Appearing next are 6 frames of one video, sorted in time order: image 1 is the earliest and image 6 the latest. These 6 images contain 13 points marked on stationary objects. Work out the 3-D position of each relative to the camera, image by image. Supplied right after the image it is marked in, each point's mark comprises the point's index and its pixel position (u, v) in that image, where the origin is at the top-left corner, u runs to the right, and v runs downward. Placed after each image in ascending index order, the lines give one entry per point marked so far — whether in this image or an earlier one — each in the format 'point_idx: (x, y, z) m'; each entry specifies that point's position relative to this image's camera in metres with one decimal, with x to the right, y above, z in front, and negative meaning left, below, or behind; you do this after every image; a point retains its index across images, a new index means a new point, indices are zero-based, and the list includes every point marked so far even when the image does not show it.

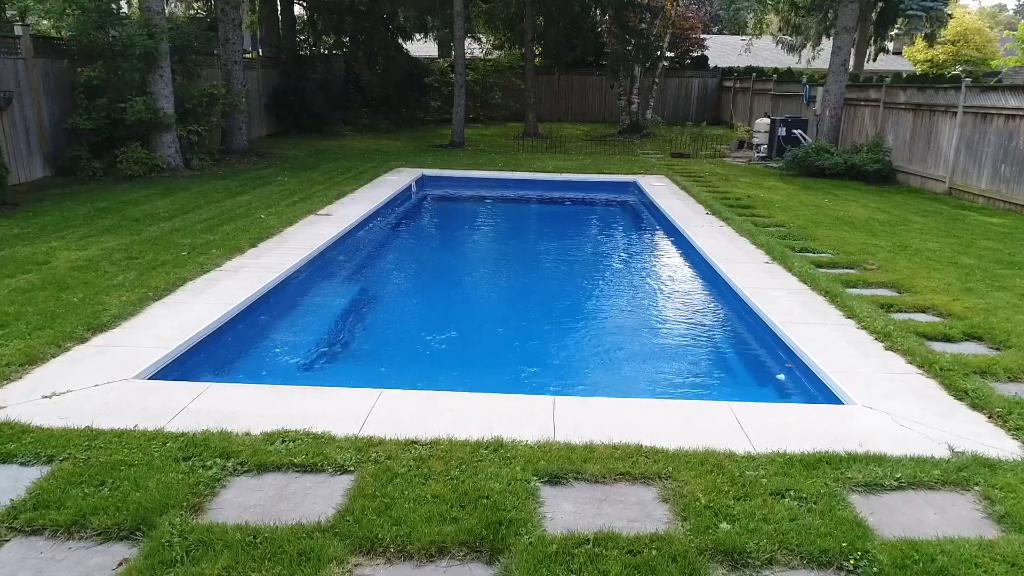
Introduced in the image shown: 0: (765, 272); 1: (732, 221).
0: (+1.7, +0.1, +5.5) m
1: (+2.1, +0.6, +7.5) m
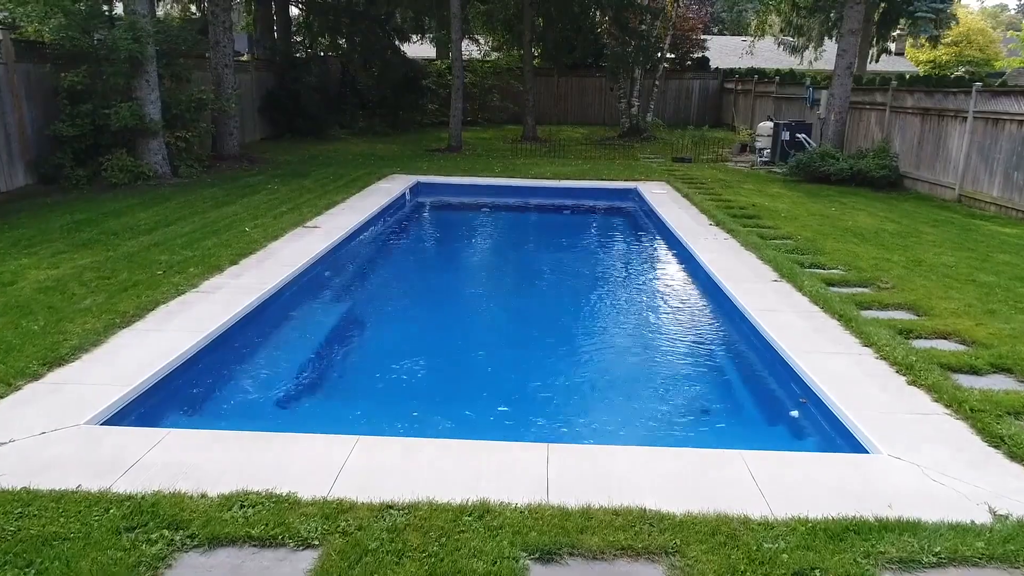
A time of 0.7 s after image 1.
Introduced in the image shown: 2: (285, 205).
0: (+1.7, 0.0, +5.2) m
1: (+2.0, +0.5, +7.2) m
2: (-2.3, +0.9, +8.2) m
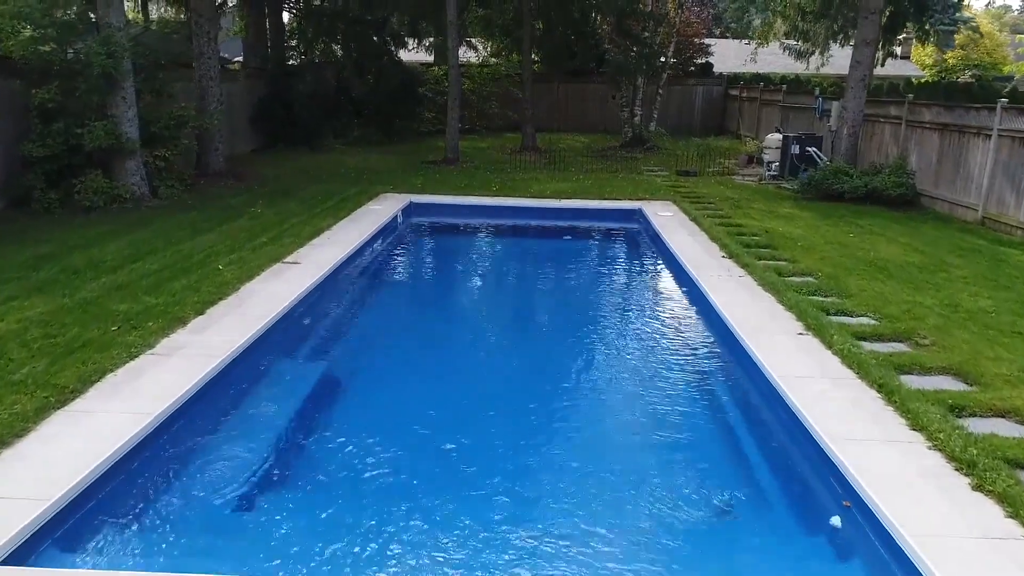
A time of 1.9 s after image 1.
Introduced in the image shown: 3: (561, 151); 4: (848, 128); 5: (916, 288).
0: (+1.7, -0.4, +4.7) m
1: (+2.0, +0.2, +6.6) m
2: (-2.4, +0.5, +7.7) m
3: (+1.1, +3.0, +17.4) m
4: (+5.0, +2.4, +12.0) m
5: (+3.1, 0.0, +6.1) m
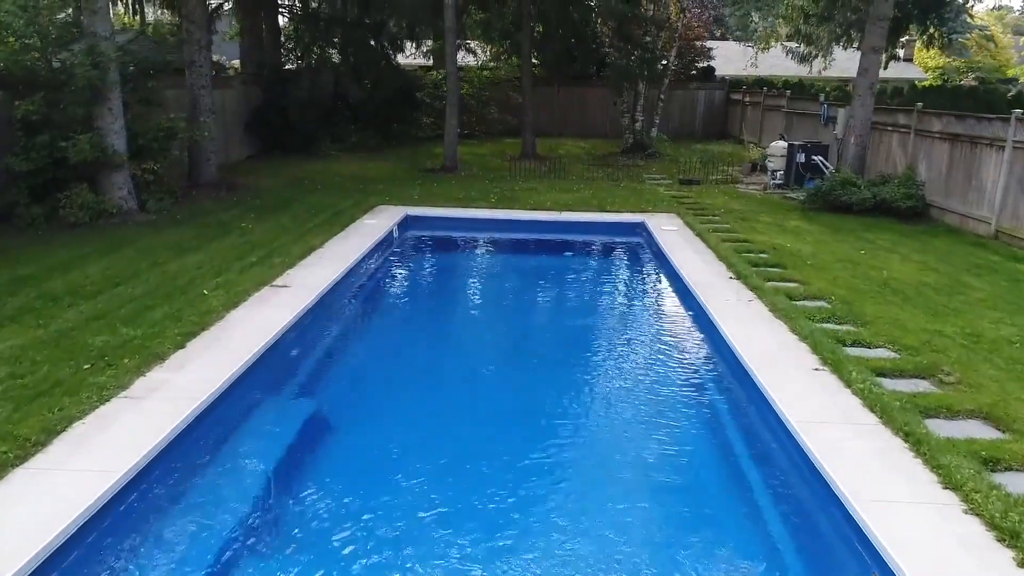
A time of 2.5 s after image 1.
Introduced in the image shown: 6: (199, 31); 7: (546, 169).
0: (+1.7, -0.5, +4.4) m
1: (+2.0, 0.0, +6.4) m
2: (-2.4, +0.3, +7.4) m
3: (+1.1, +2.8, +17.1) m
4: (+5.0, +2.2, +11.8) m
5: (+3.1, -0.2, +5.8) m
6: (-4.3, +3.5, +11.0) m
7: (+0.6, +2.3, +15.3) m
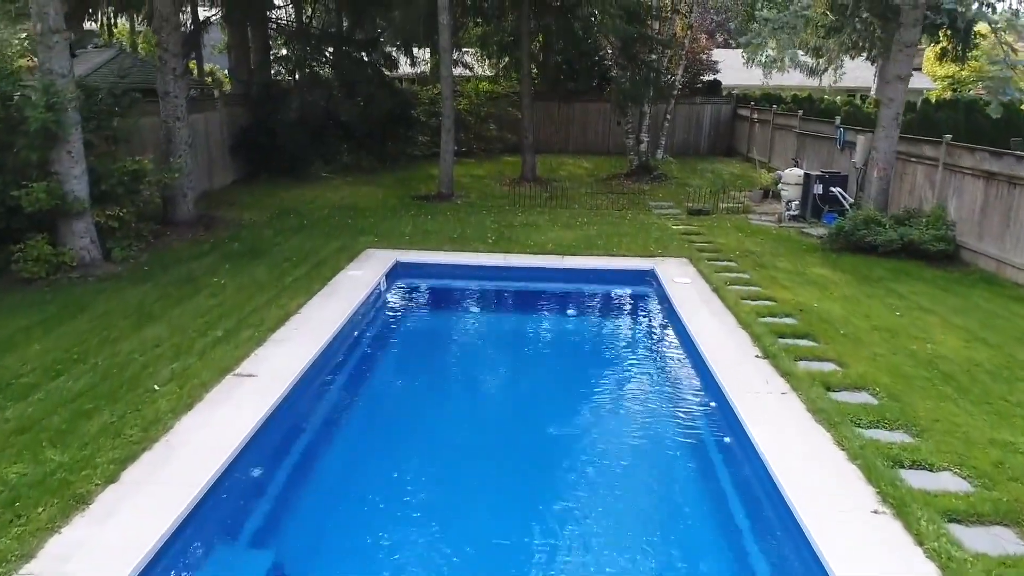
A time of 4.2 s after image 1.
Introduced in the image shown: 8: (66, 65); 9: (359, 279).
0: (+1.7, -1.2, +3.6) m
1: (+2.0, -0.6, +5.6) m
2: (-2.4, -0.3, +6.6) m
3: (+1.0, +2.2, +16.4) m
4: (+5.0, +1.6, +11.0) m
5: (+3.1, -0.8, +5.0) m
6: (-4.3, +2.9, +10.2) m
7: (+0.6, +1.7, +14.5) m
8: (-4.5, +2.2, +8.0) m
9: (-1.6, +0.1, +8.3) m
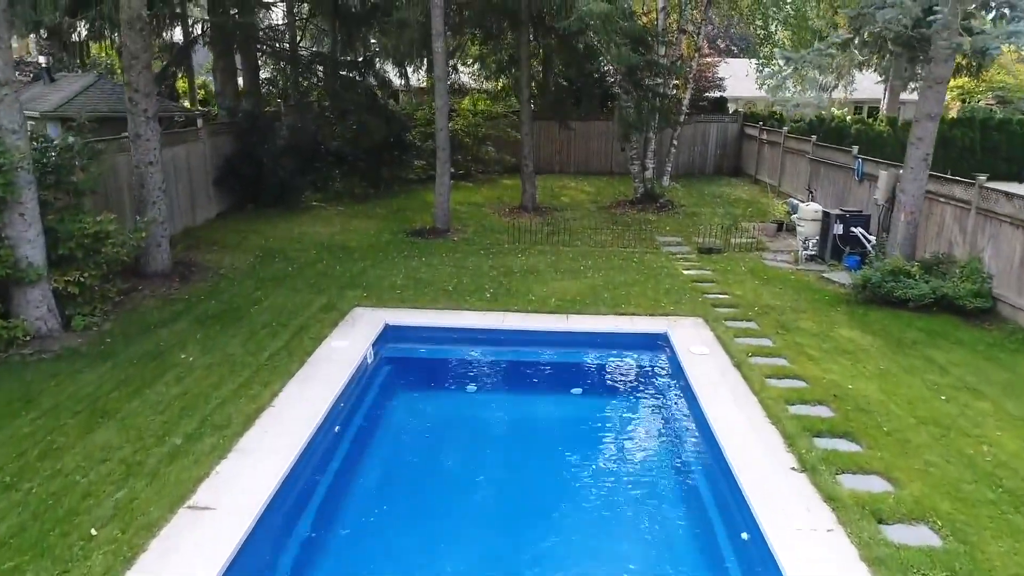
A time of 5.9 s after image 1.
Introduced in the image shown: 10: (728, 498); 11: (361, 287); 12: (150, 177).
0: (+1.7, -1.8, +2.8) m
1: (+2.0, -1.3, +4.8) m
2: (-2.4, -1.0, +5.9) m
3: (+1.0, +1.5, +15.6) m
4: (+5.0, +1.0, +10.2) m
5: (+3.1, -1.5, +4.3) m
6: (-4.3, +2.2, +9.4) m
7: (+0.6, +1.0, +13.8) m
8: (-4.5, +1.5, +7.2) m
9: (-1.6, -0.6, +7.5) m
10: (+1.5, -1.4, +5.4) m
11: (-1.9, 0.0, +9.9) m
12: (-4.4, +1.4, +9.7) m
